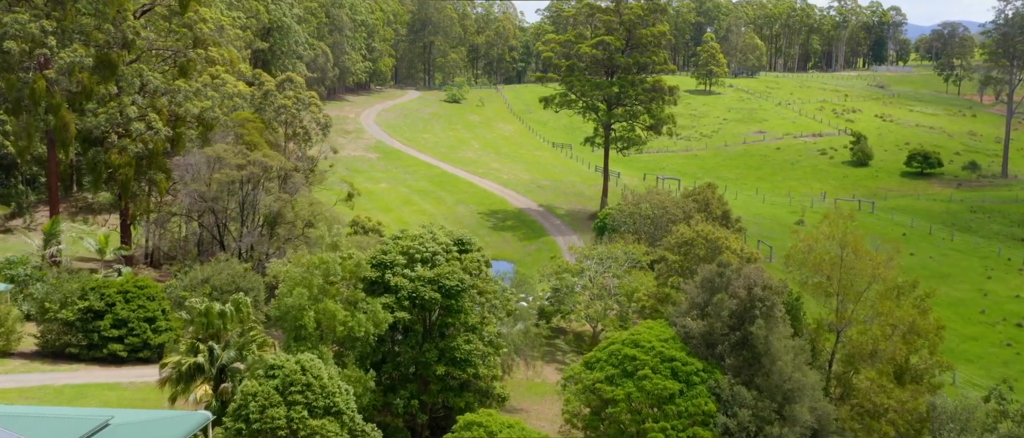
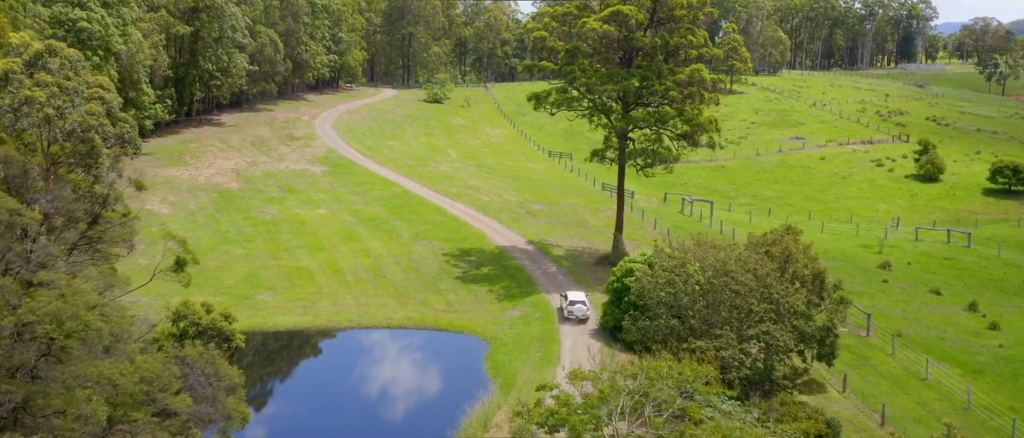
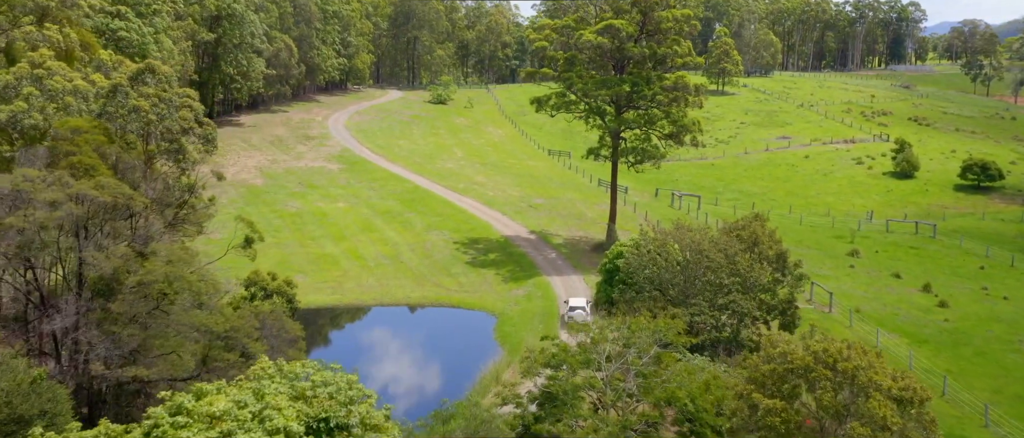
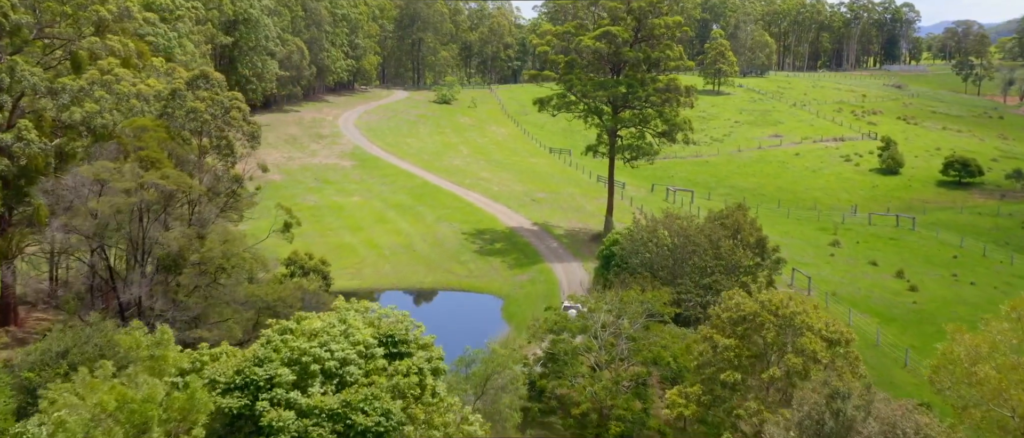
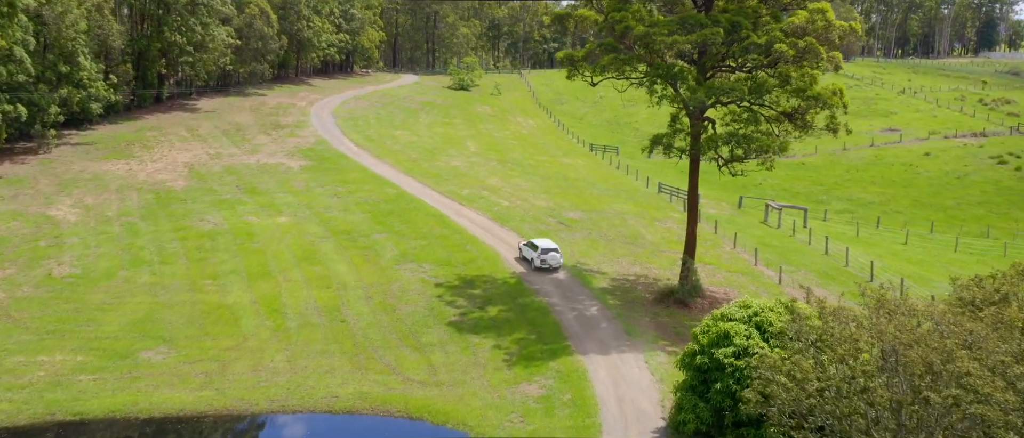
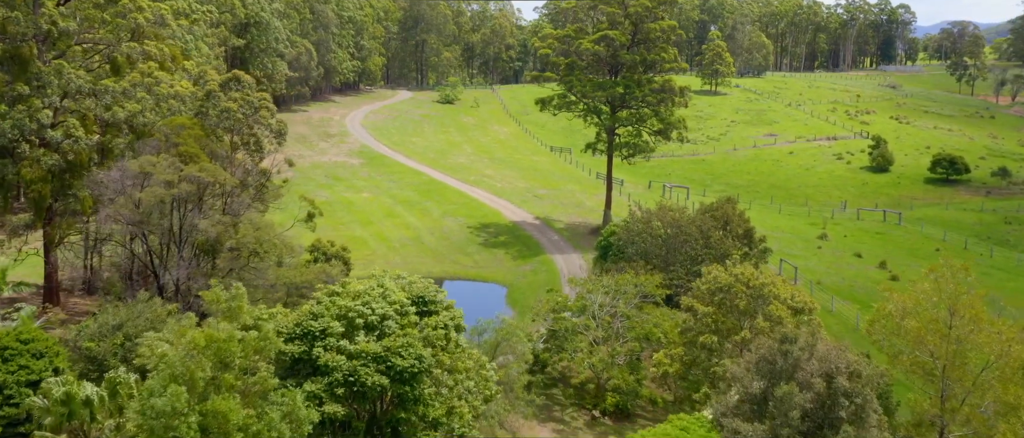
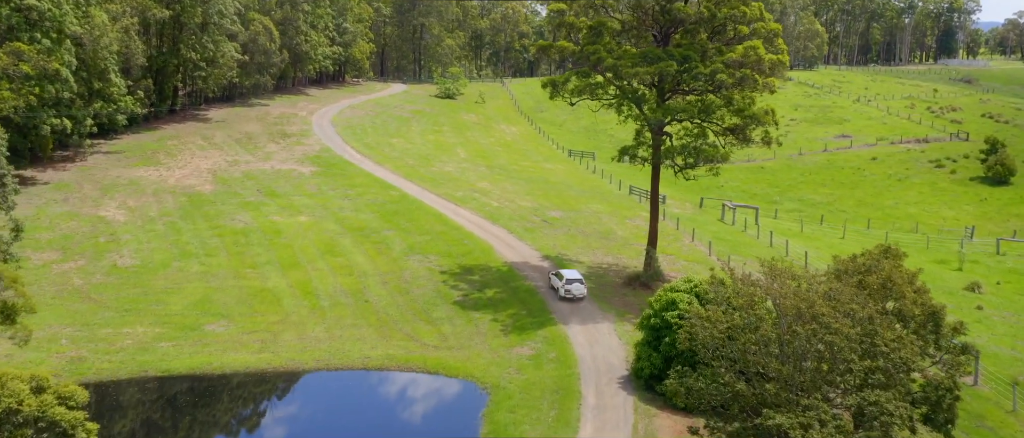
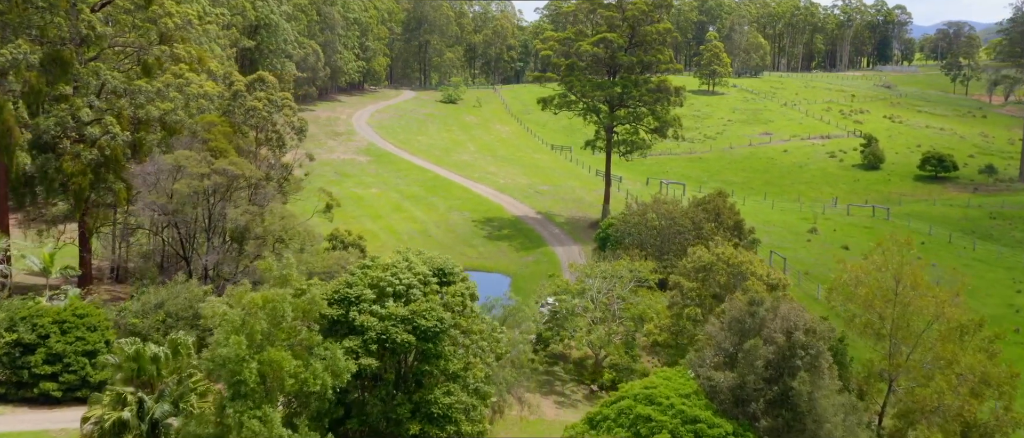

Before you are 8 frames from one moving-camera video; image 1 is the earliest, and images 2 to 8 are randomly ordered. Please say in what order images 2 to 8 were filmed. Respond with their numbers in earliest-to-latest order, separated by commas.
8, 6, 4, 3, 2, 7, 5
